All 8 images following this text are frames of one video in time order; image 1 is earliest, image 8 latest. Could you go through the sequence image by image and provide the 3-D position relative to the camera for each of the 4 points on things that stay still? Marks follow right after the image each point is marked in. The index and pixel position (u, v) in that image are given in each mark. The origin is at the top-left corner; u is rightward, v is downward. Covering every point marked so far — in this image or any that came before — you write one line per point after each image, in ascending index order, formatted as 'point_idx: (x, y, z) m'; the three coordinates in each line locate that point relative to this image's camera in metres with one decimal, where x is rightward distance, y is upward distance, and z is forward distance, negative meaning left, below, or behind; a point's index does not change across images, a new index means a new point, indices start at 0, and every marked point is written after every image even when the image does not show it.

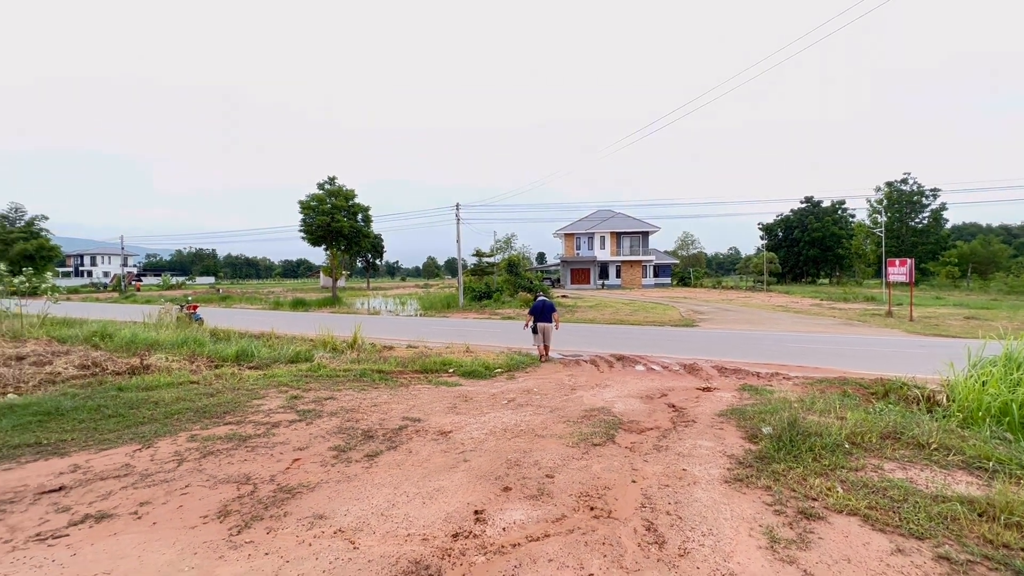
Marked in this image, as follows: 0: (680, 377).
0: (+4.1, -2.2, +11.4) m
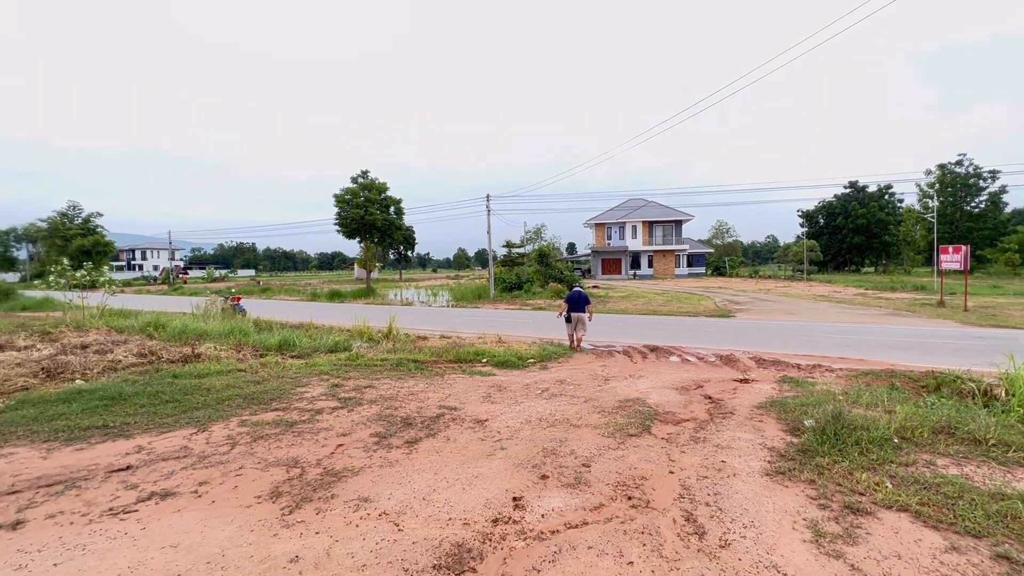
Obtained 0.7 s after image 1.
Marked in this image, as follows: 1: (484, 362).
0: (+4.8, -1.9, +11.2) m
1: (-0.7, -1.7, +10.8) m
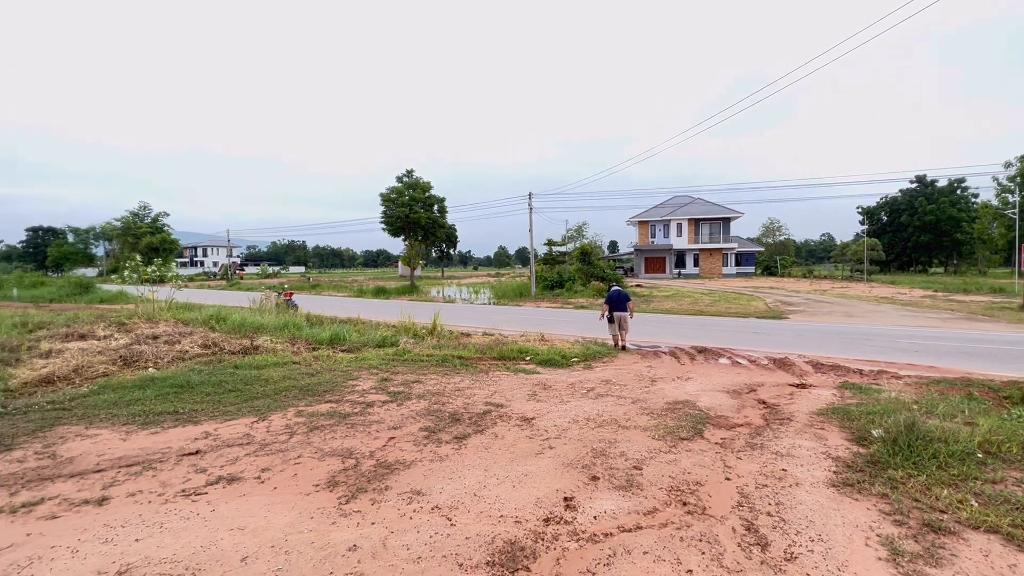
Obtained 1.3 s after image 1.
0: (+5.9, -1.9, +10.7) m
1: (+0.3, -1.7, +10.8) m
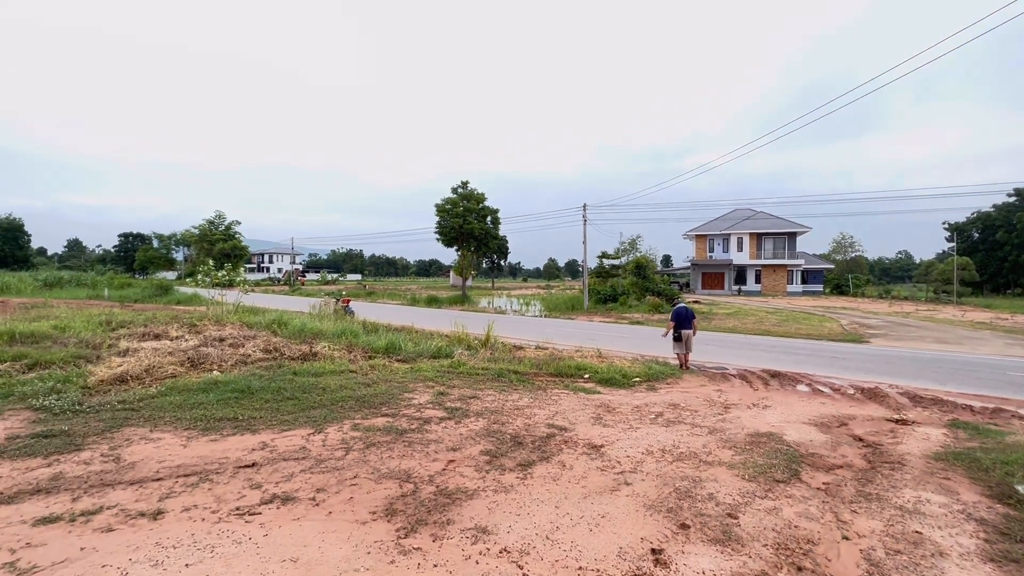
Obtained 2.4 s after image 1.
0: (+7.1, -2.4, +9.6) m
1: (+1.6, -2.0, +10.3) m
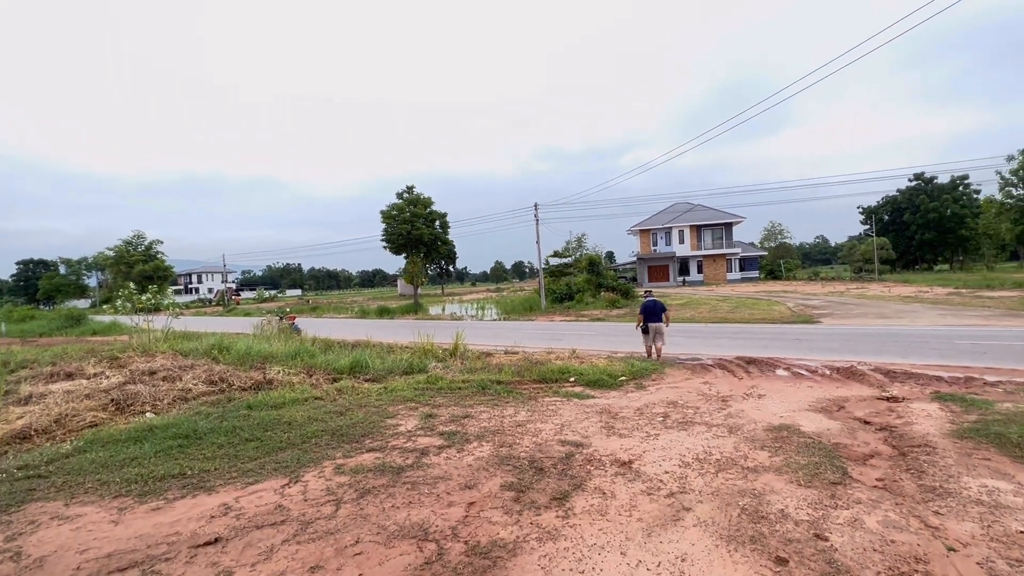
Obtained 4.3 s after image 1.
0: (+6.7, -2.0, +9.6) m
1: (+1.2, -1.9, +9.7) m
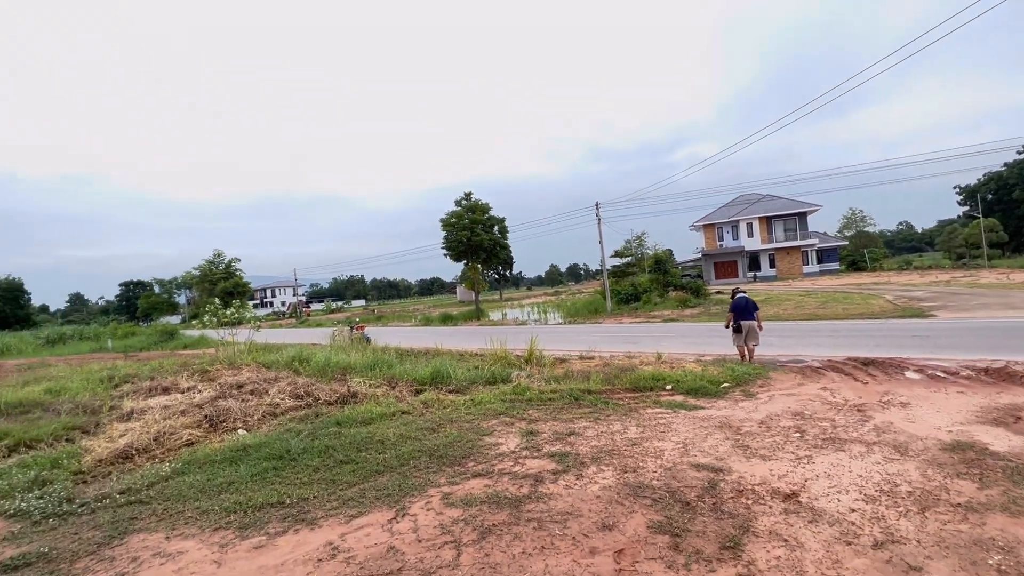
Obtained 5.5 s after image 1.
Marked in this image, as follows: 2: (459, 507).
0: (+8.4, -1.7, +8.0) m
1: (+2.9, -1.9, +8.8) m
2: (-0.4, -1.7, +3.8) m
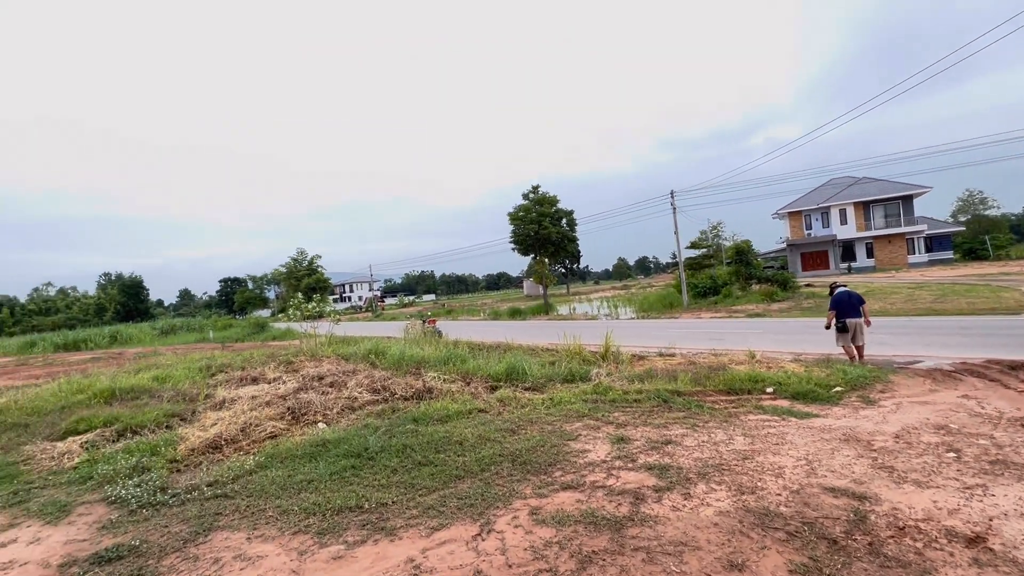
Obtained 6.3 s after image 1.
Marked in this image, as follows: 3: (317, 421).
0: (+9.6, -1.6, +6.3) m
1: (+4.3, -1.8, +7.8) m
2: (+0.3, -1.7, +3.3) m
3: (-2.7, -1.8, +6.5) m
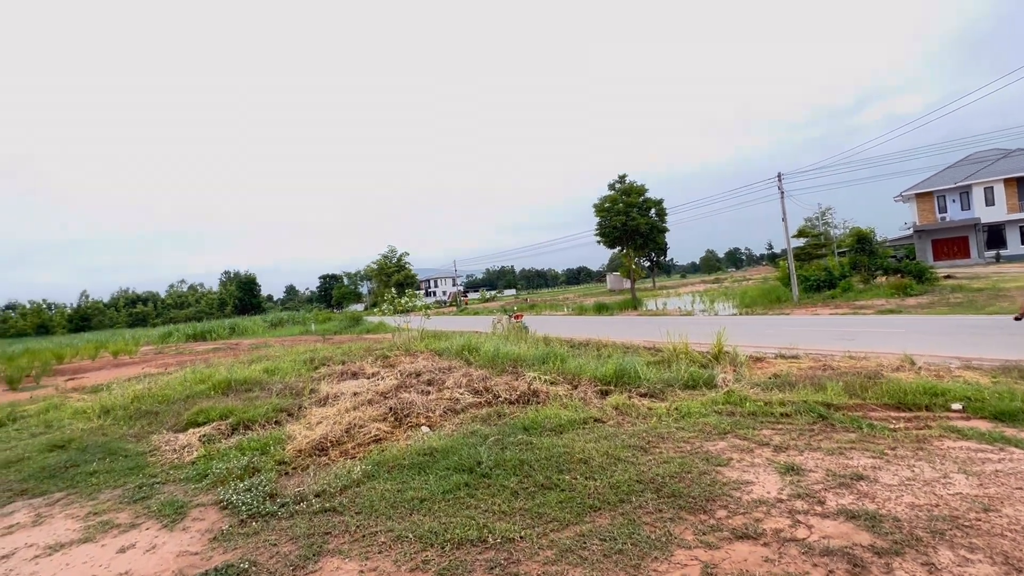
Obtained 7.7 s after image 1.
0: (+10.9, -1.4, +3.9) m
1: (+5.9, -1.6, +6.2) m
2: (+1.2, -1.6, +2.5) m
3: (-1.2, -1.7, +6.1) m
